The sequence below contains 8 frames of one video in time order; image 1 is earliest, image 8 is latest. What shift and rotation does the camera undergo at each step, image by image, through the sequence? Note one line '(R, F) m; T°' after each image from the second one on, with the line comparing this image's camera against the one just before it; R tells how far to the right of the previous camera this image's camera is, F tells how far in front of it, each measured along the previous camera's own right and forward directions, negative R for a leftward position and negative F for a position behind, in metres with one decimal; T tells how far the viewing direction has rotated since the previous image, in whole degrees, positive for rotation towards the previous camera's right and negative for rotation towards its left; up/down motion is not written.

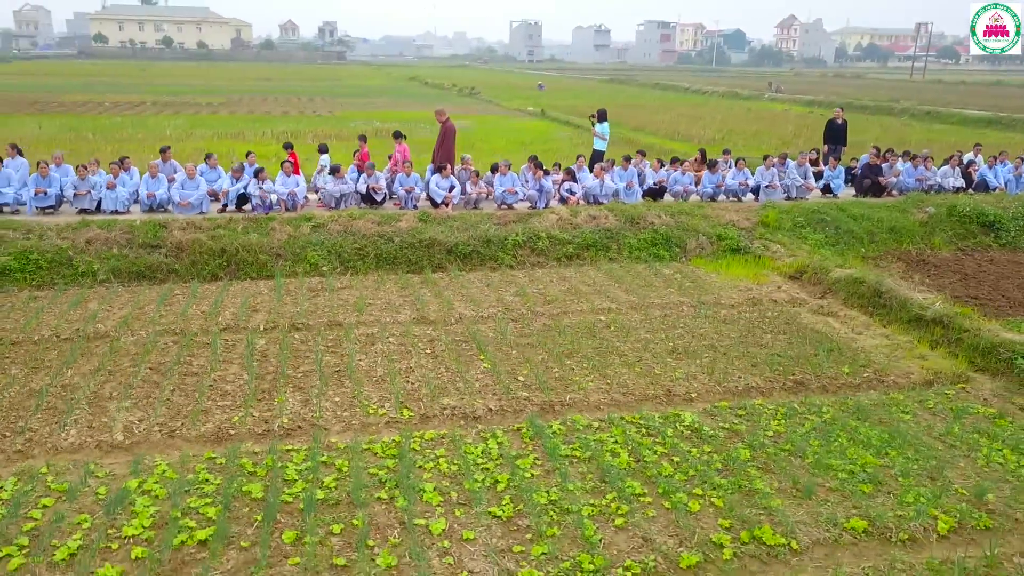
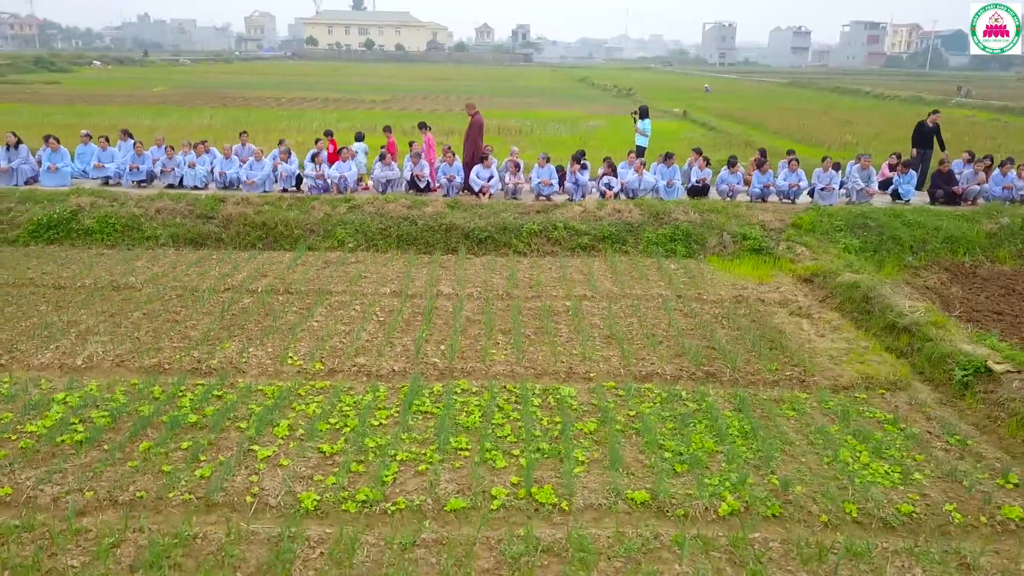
(+2.2, -0.2) m; -12°
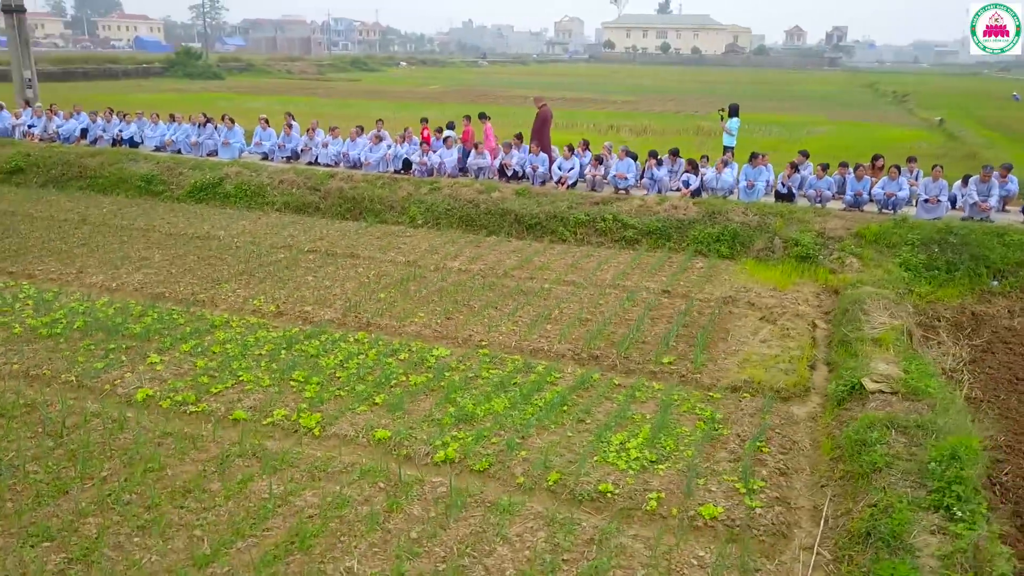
(+3.2, 0.0) m; -20°
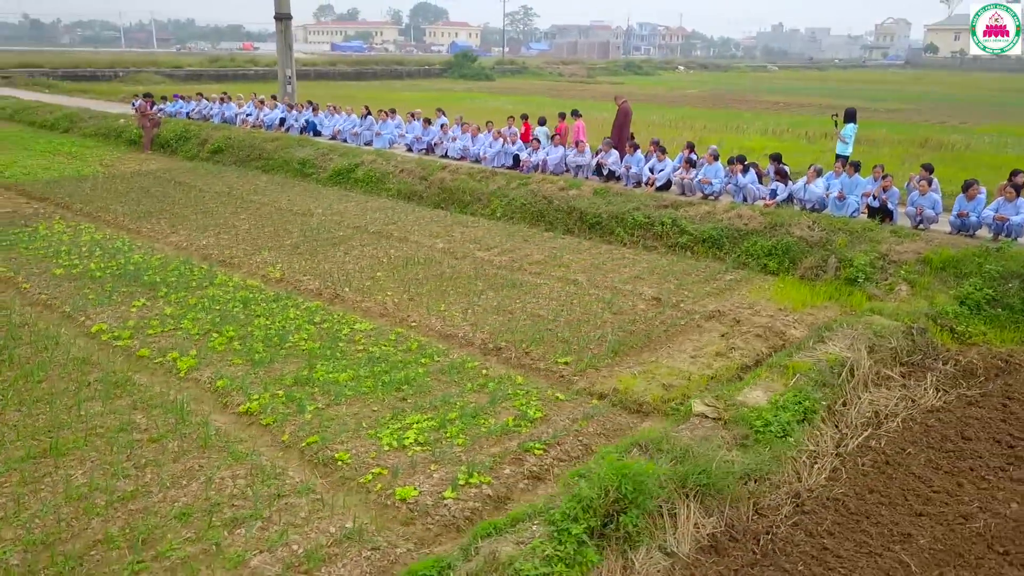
(+3.1, +0.4) m; -20°
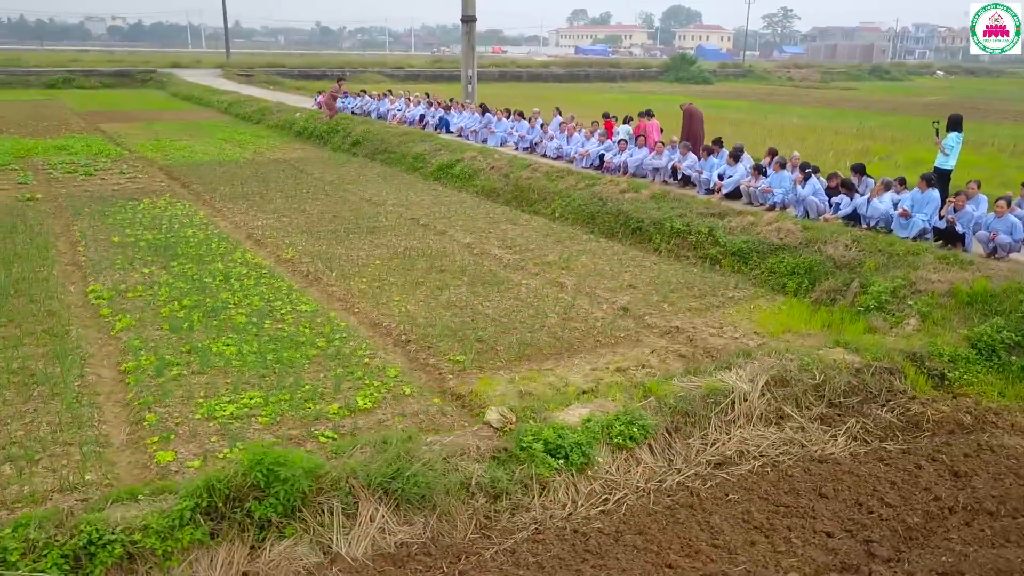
(+2.7, +0.5) m; -16°
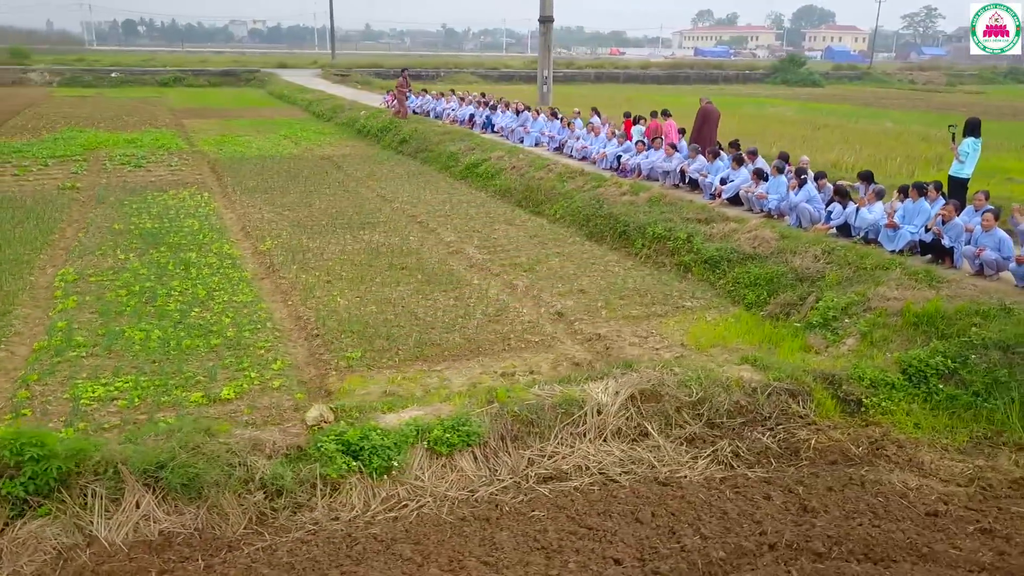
(+1.7, +0.3) m; -8°
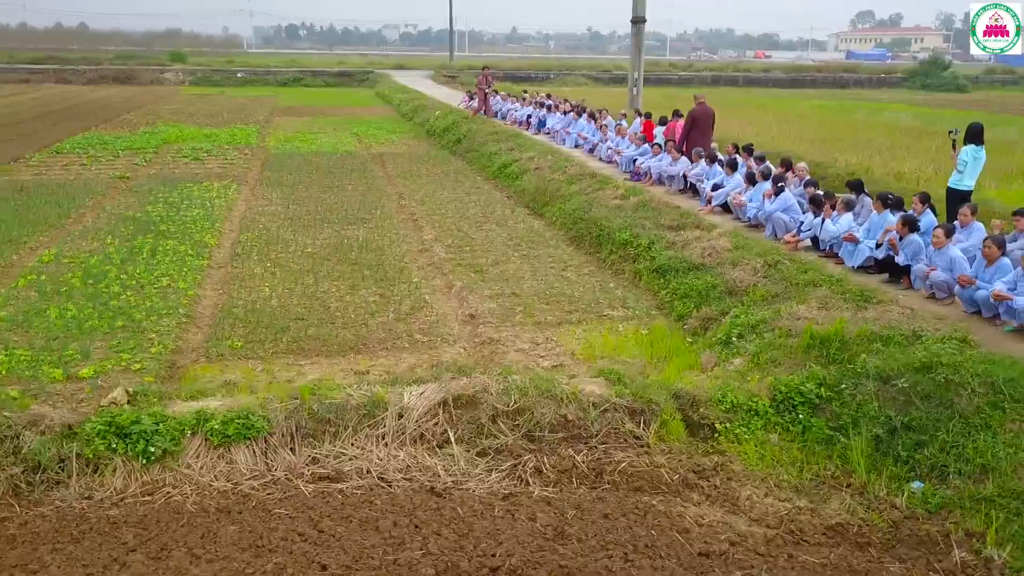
(+2.1, +0.3) m; -10°
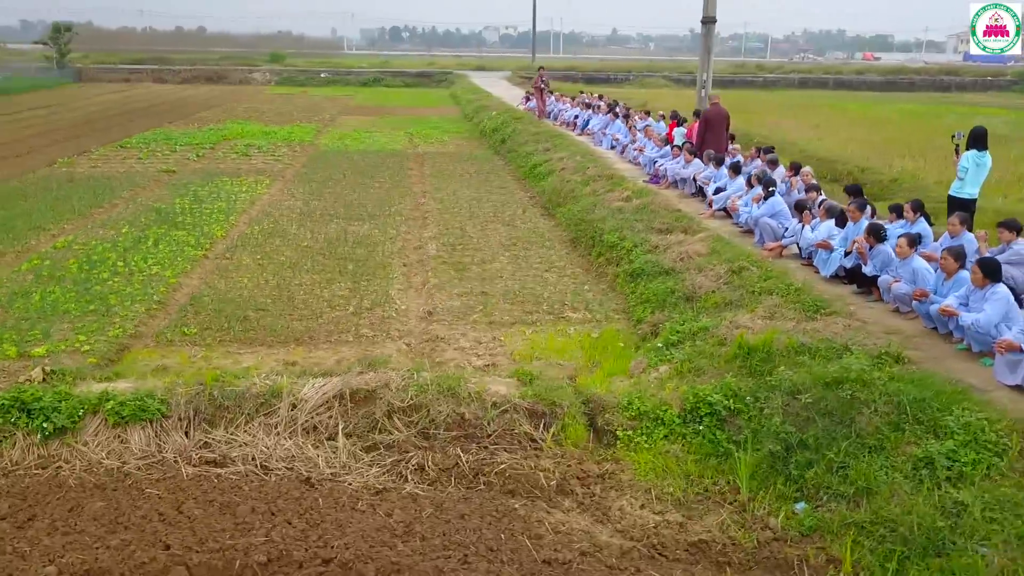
(+1.2, +0.1) m; -7°
